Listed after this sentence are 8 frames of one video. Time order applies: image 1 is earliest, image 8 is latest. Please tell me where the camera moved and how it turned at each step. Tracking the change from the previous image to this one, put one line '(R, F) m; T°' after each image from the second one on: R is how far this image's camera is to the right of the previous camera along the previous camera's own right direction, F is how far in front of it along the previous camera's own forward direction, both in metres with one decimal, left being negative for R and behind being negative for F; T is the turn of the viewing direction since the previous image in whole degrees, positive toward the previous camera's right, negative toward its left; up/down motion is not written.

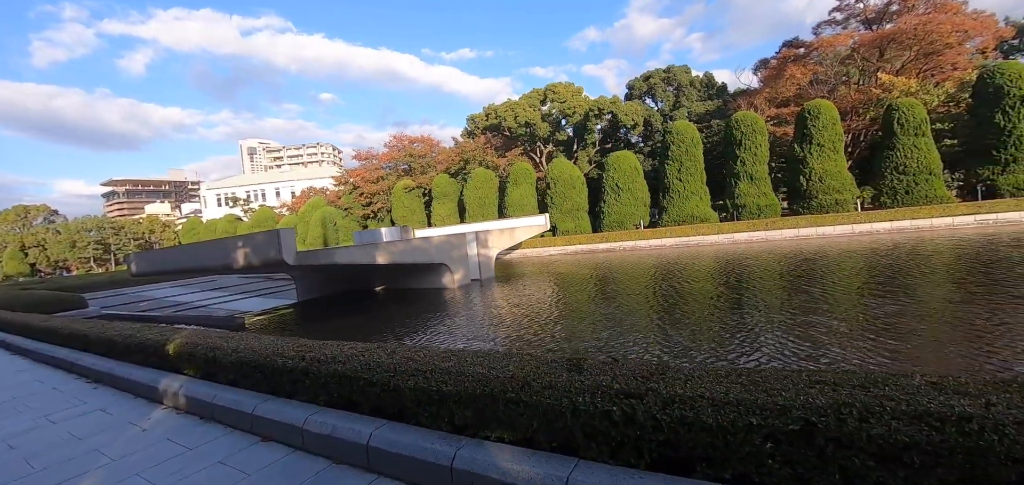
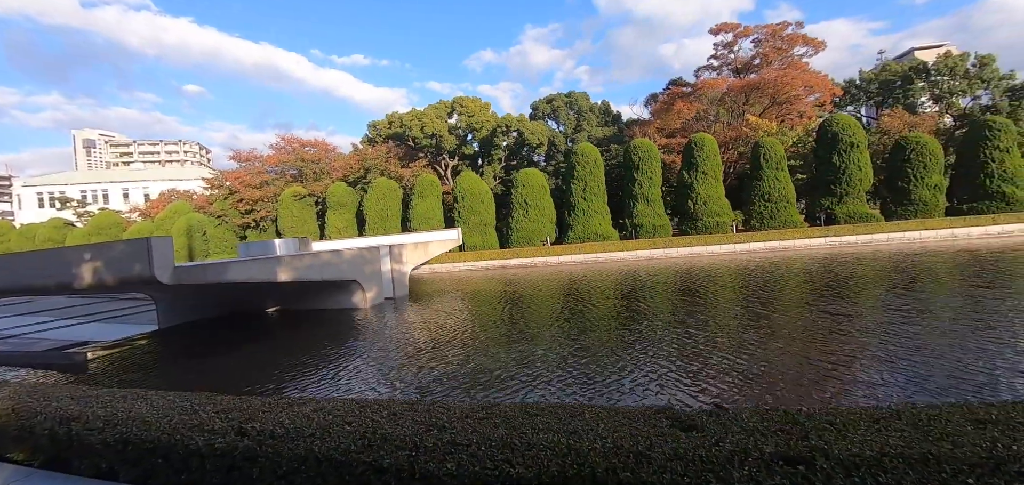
(-0.6, +0.6) m; +14°
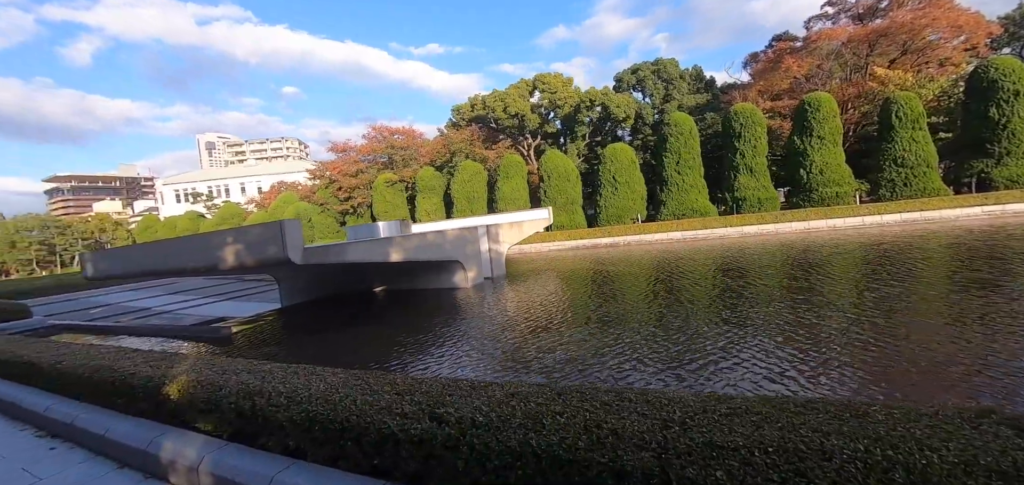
(-0.5, +0.3) m; -10°
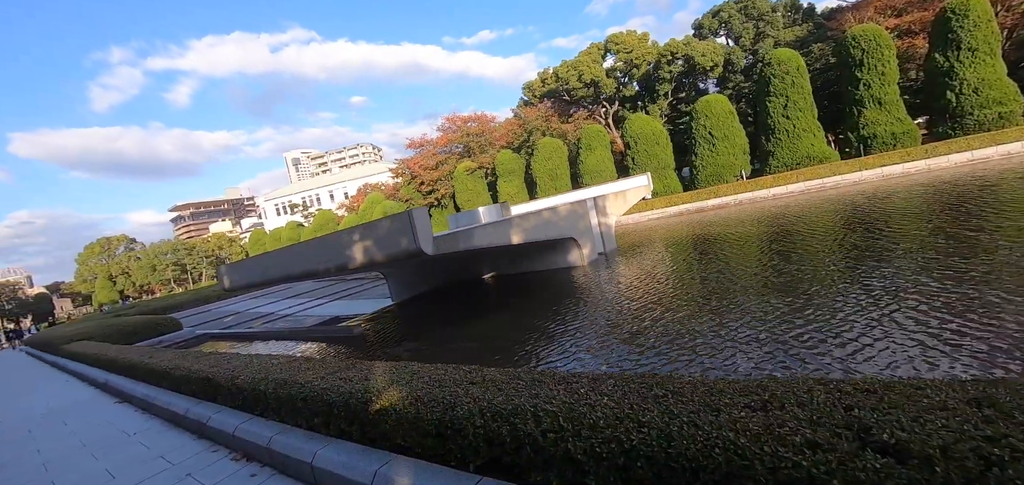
(-0.8, +0.5) m; -9°
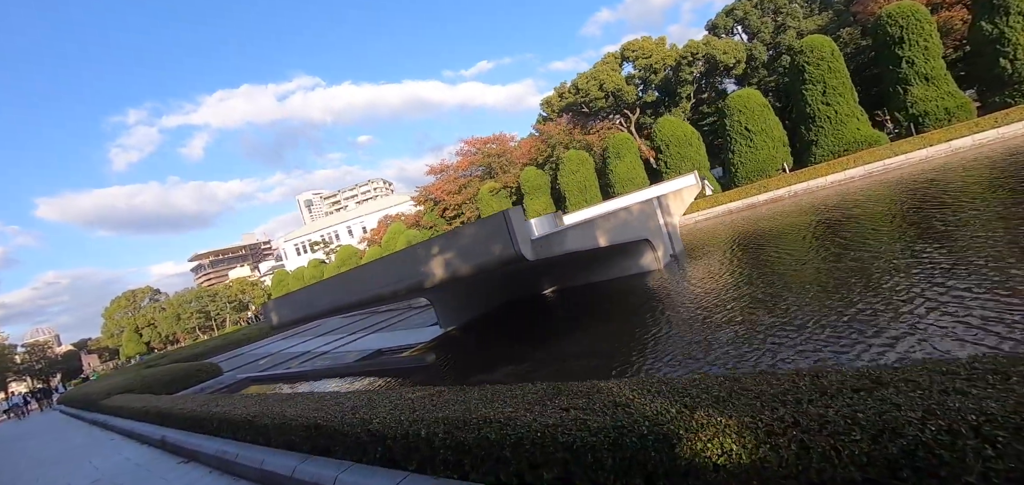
(-0.9, +0.7) m; -1°
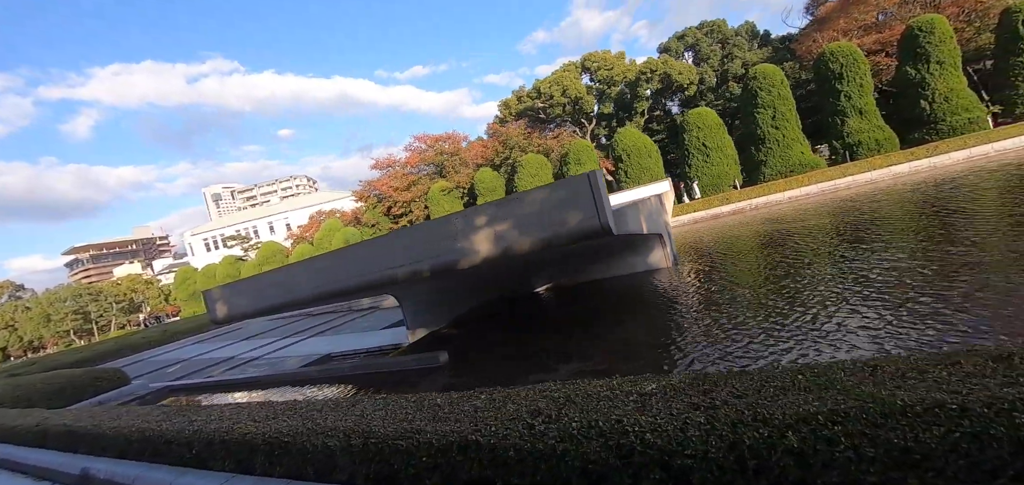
(-1.1, +0.9) m; +9°
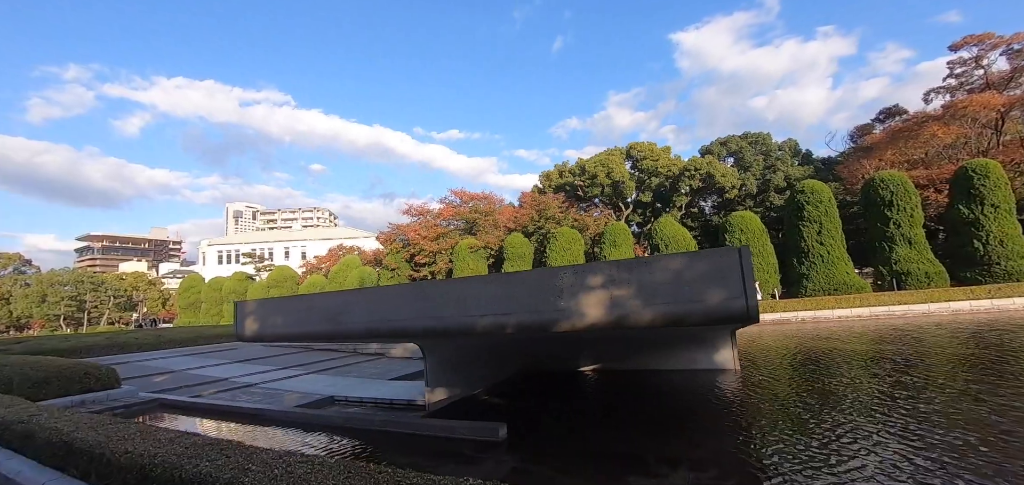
(-0.8, +0.5) m; -2°
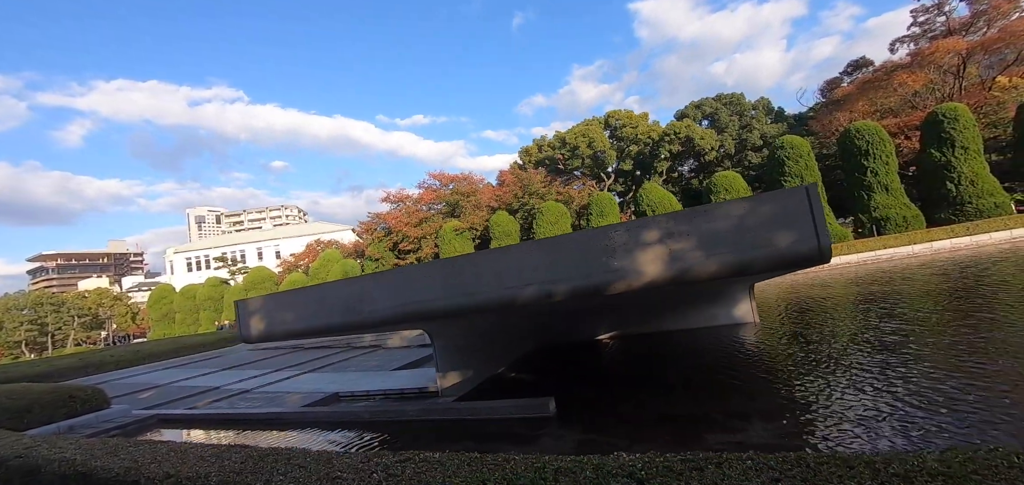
(-0.5, +0.3) m; +3°
